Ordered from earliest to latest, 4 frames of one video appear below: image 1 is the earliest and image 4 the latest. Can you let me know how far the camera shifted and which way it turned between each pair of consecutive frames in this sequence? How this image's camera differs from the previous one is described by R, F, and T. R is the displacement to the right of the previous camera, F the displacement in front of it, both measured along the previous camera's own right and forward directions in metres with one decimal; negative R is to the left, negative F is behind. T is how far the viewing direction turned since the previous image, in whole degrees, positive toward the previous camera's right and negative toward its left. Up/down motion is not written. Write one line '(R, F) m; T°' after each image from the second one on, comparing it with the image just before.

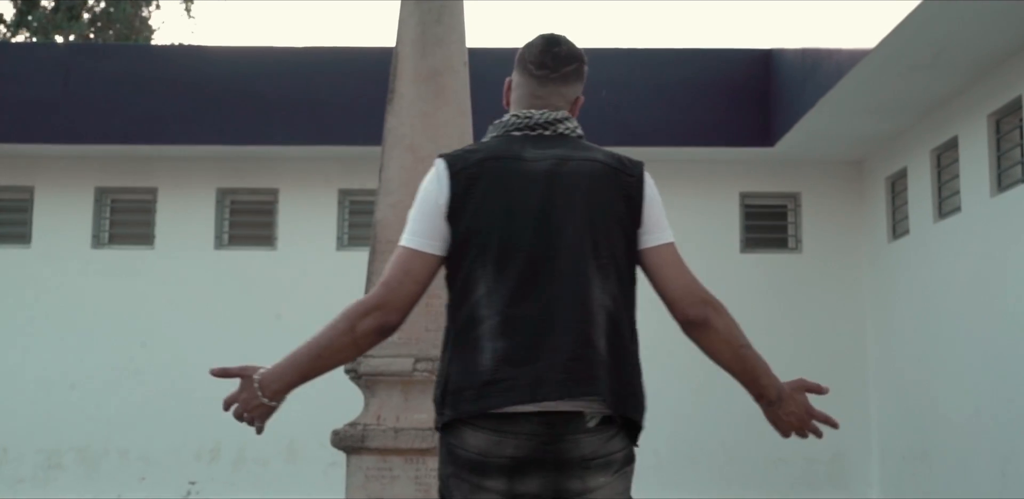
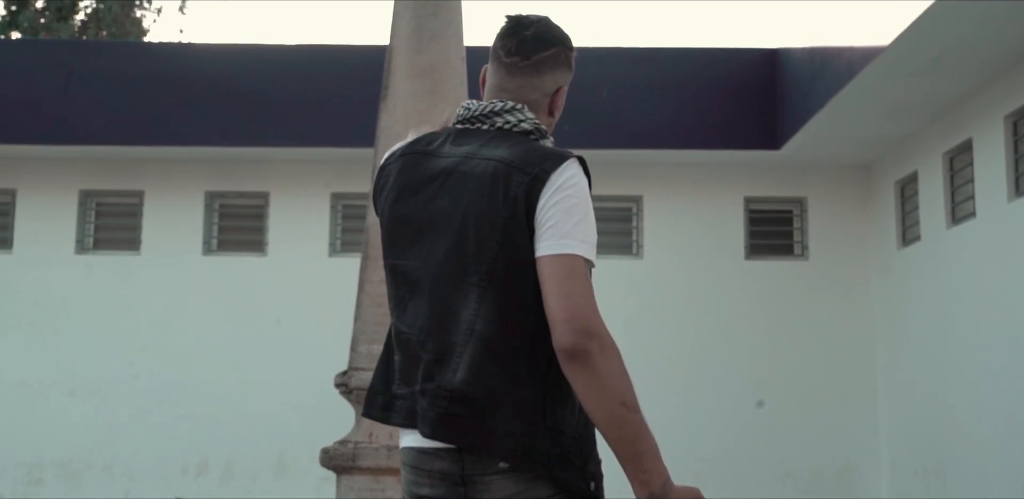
(0.0, +0.3) m; 0°
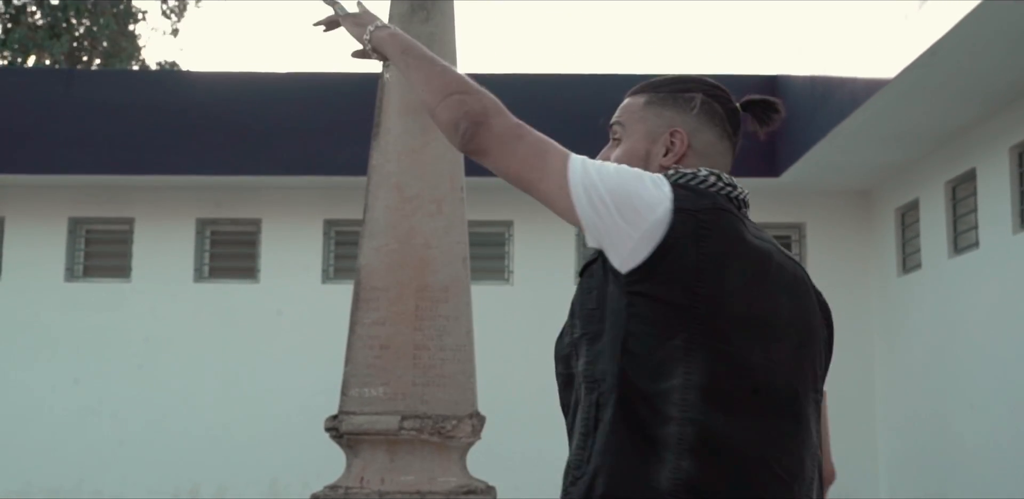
(0.0, +0.1) m; 0°
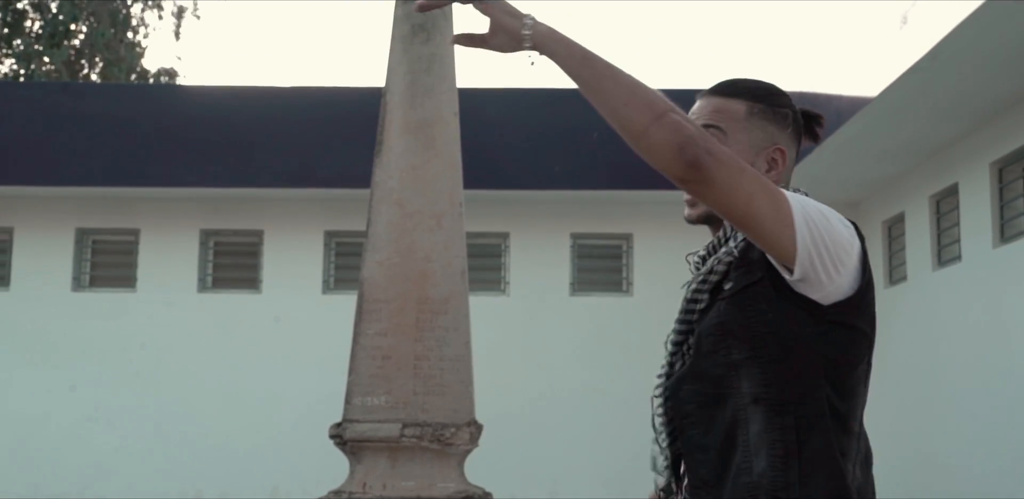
(0.0, -0.3) m; 0°
